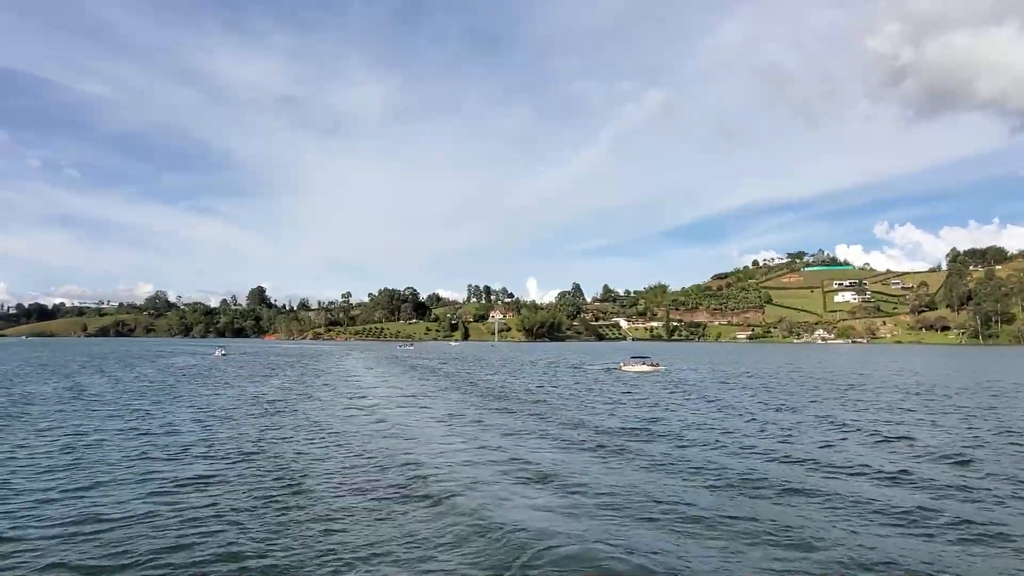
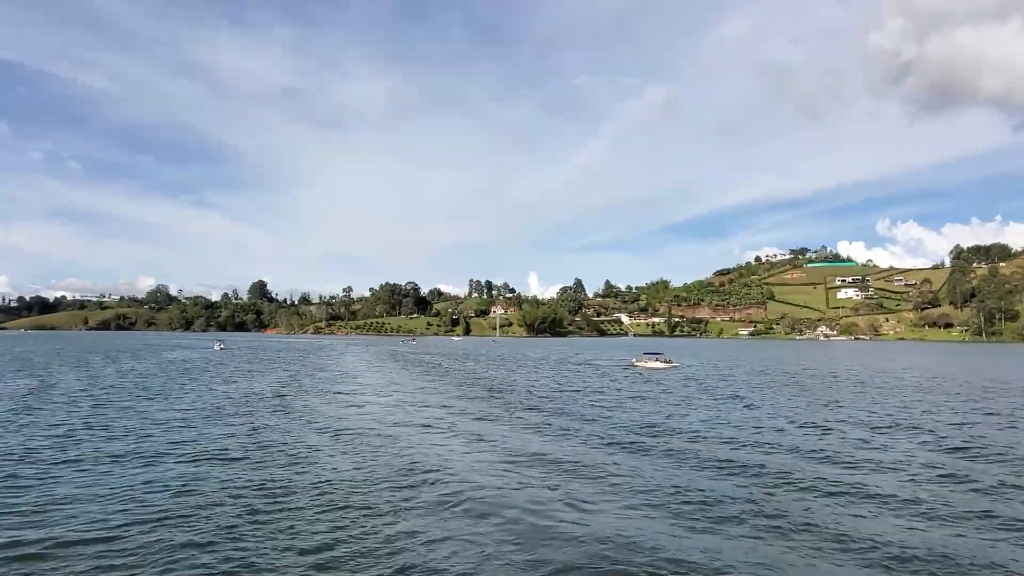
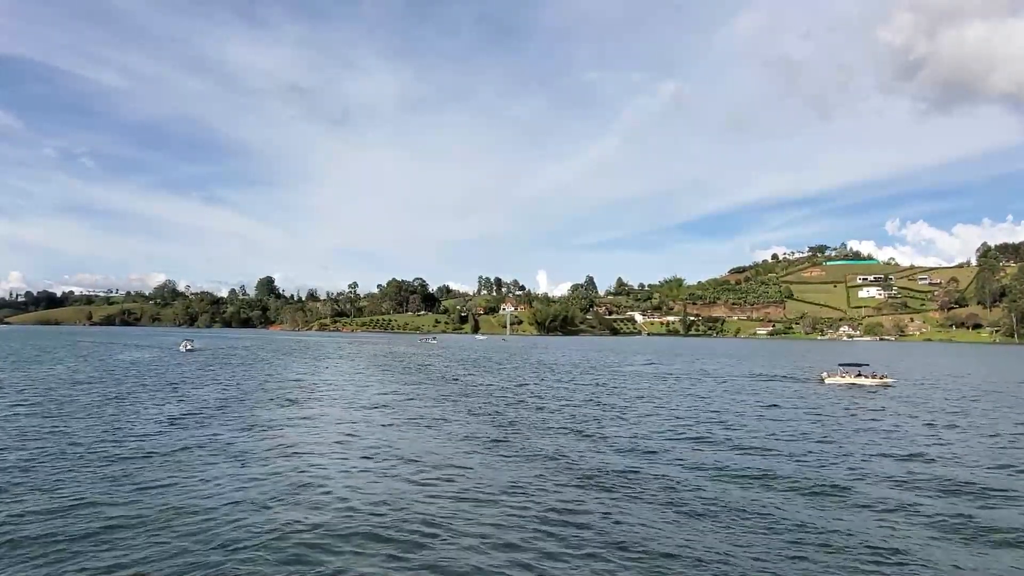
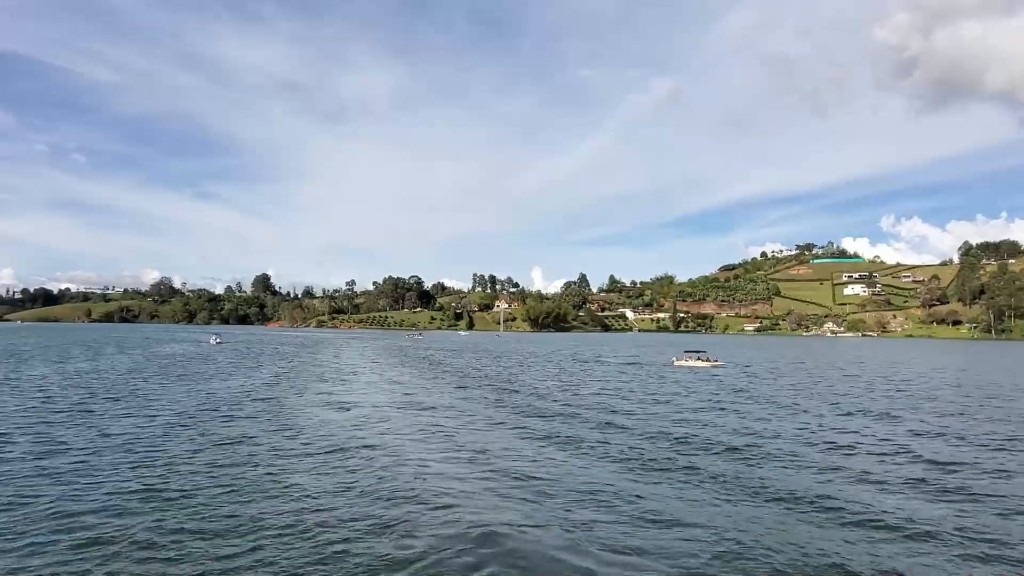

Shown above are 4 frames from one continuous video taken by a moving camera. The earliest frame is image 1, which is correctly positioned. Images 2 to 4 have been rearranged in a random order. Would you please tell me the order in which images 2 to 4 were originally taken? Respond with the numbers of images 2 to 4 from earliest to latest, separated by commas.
2, 4, 3
